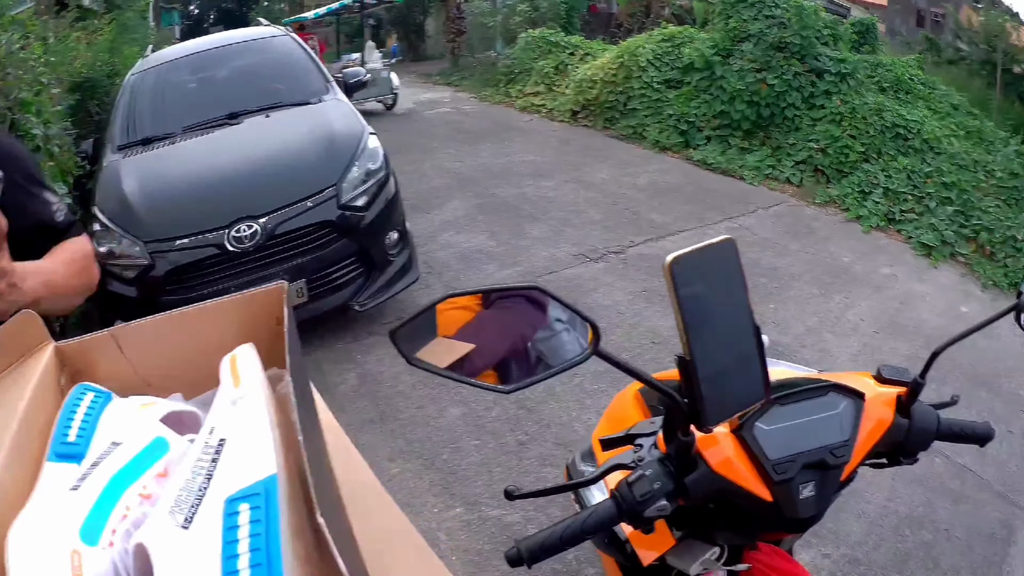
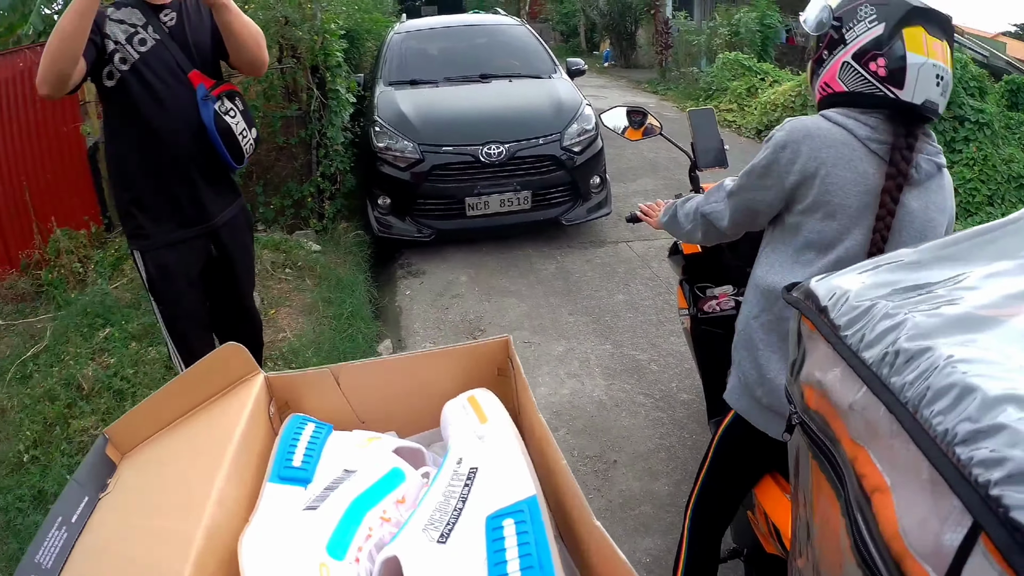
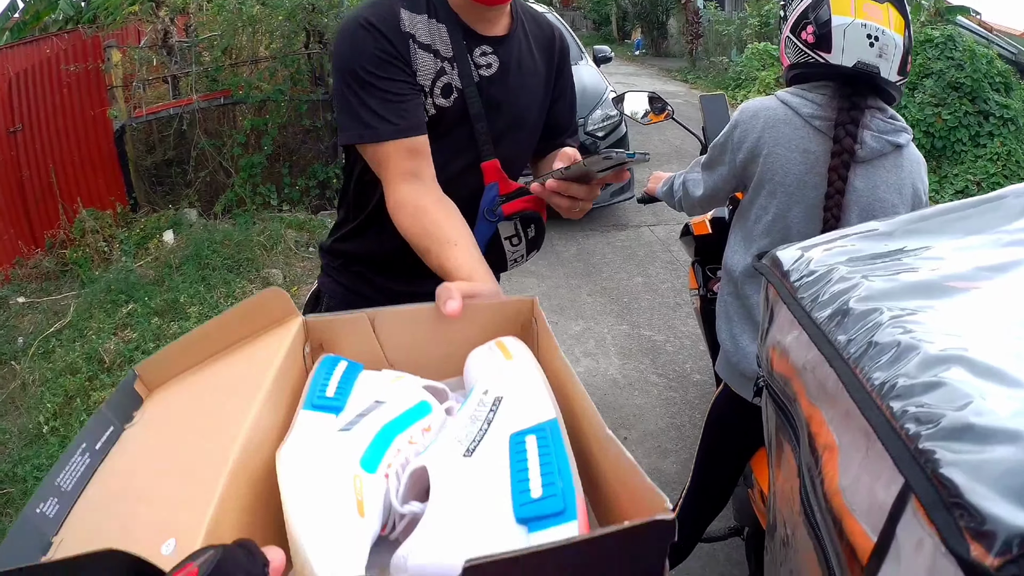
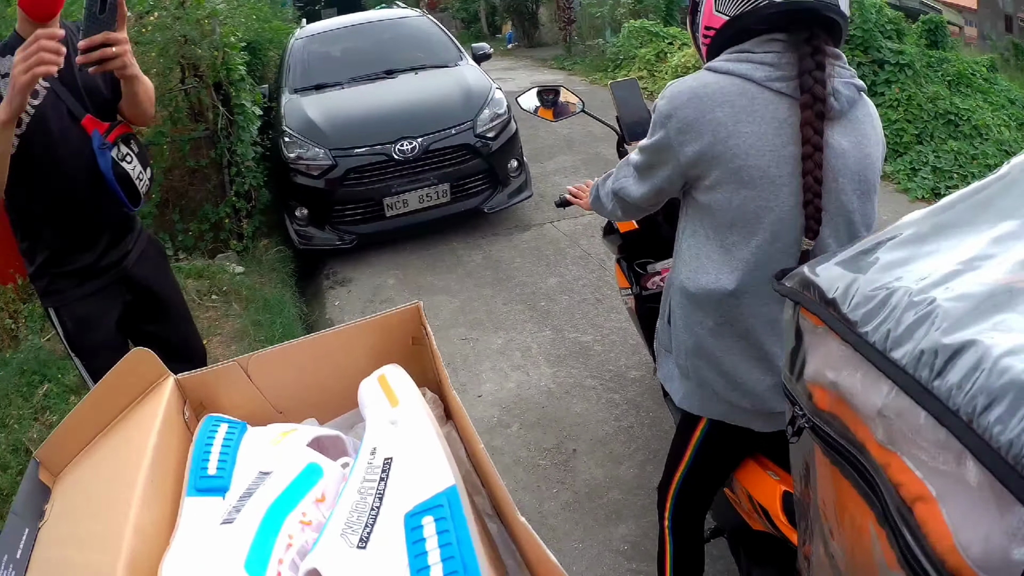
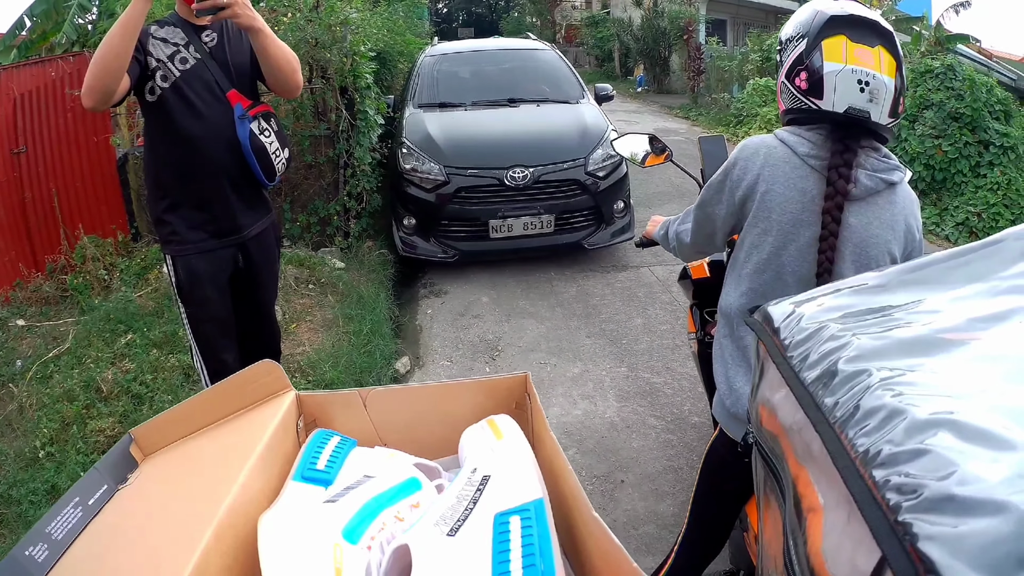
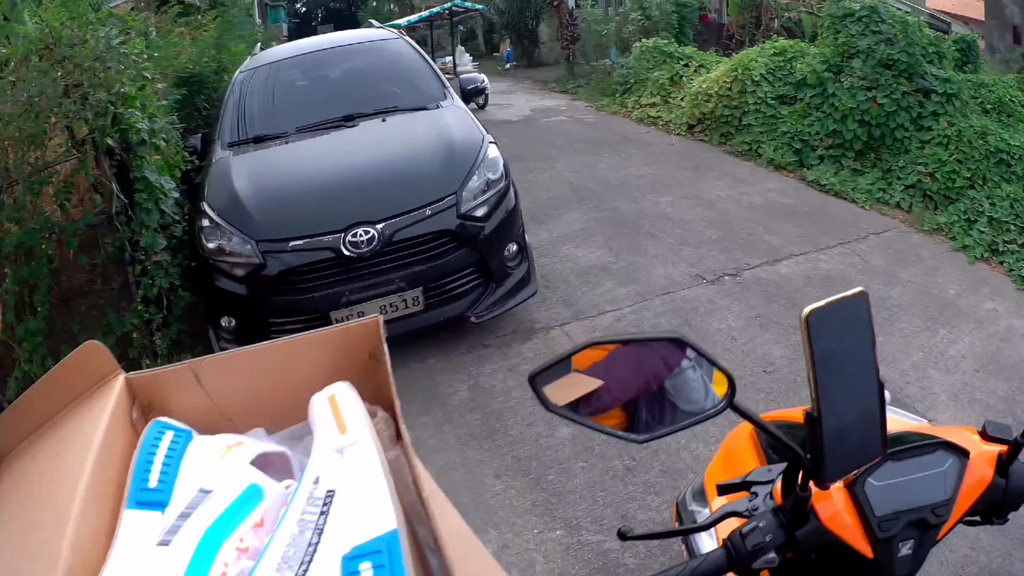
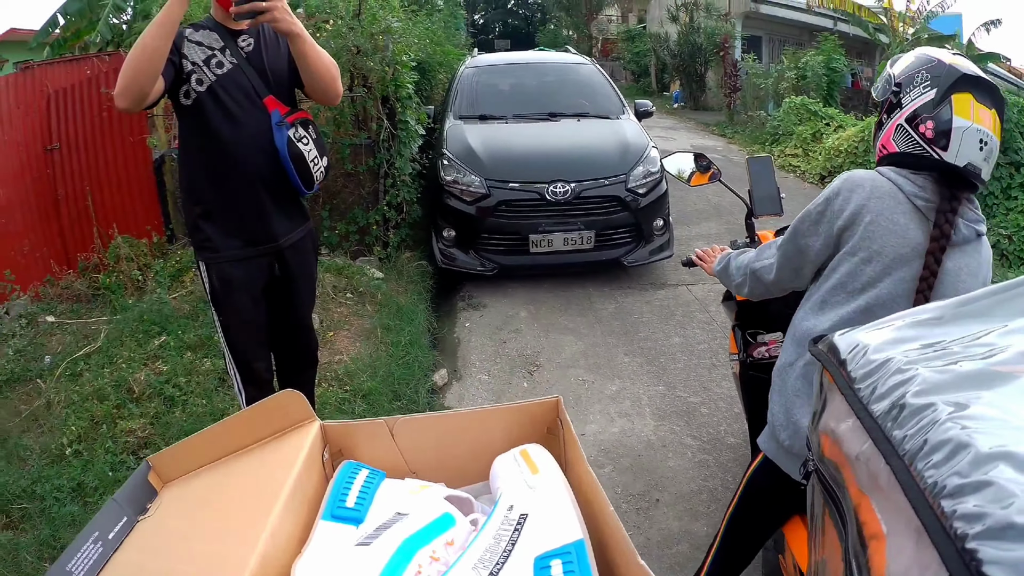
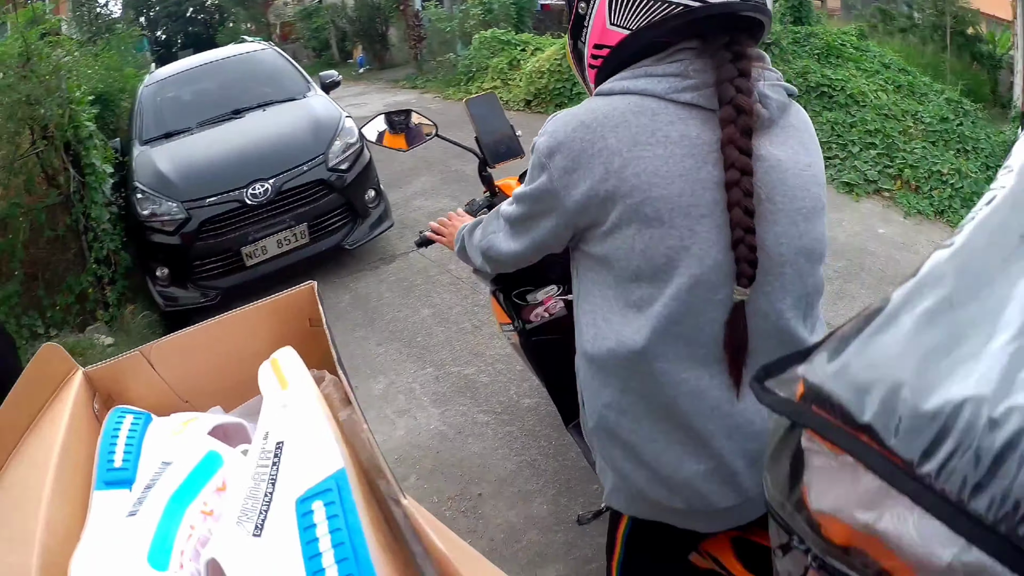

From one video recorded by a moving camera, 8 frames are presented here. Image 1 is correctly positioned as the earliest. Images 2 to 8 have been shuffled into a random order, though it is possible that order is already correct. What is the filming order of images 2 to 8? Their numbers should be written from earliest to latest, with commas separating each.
6, 8, 4, 2, 7, 5, 3
